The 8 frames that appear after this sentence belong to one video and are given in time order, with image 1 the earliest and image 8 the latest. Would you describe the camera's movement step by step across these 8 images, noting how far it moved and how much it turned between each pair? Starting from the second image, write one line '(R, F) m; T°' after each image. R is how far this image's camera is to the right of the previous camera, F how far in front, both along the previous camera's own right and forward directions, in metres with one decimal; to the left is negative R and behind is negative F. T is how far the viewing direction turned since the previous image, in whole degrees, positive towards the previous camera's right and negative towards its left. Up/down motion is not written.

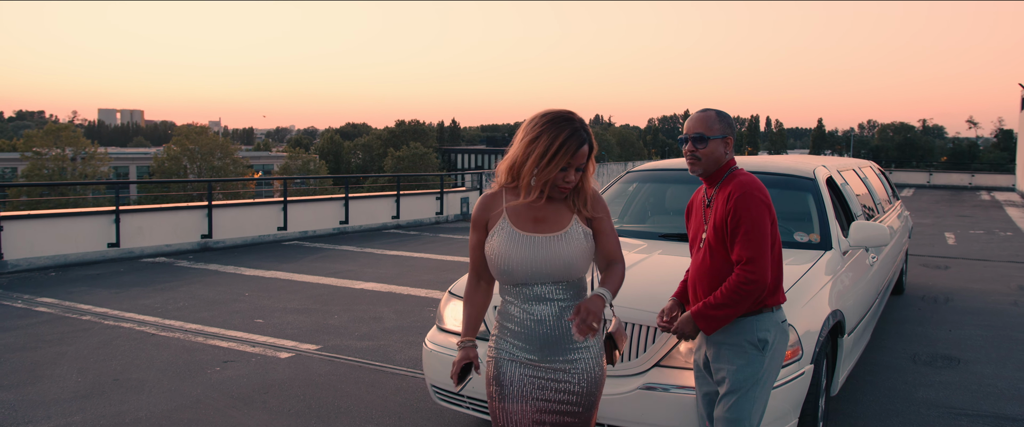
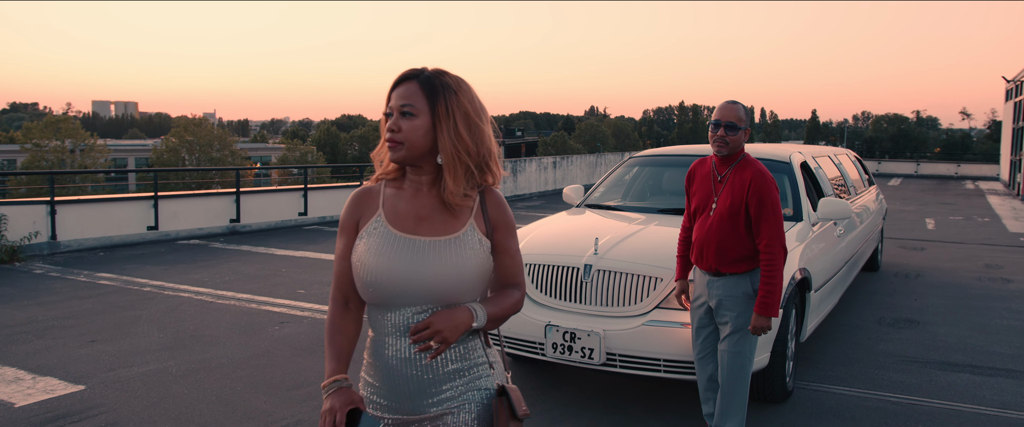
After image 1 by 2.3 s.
(-0.2, -0.8) m; 0°
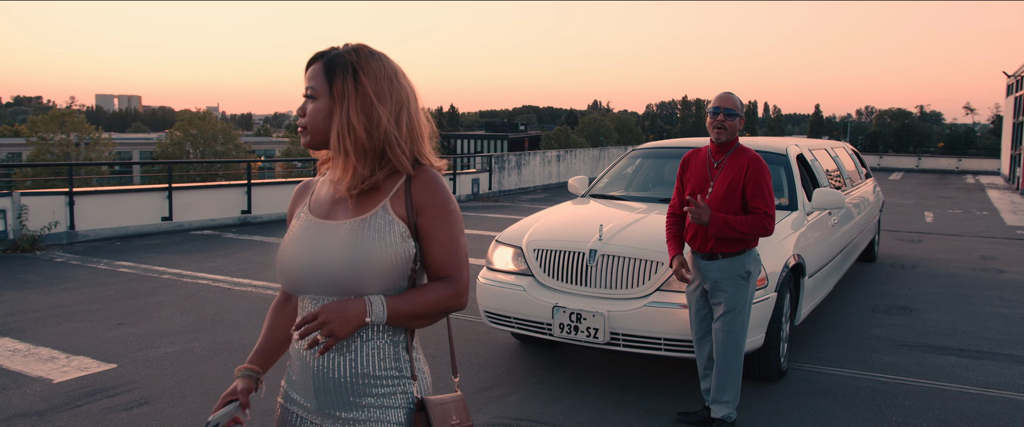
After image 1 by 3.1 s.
(0.0, -0.2) m; 0°
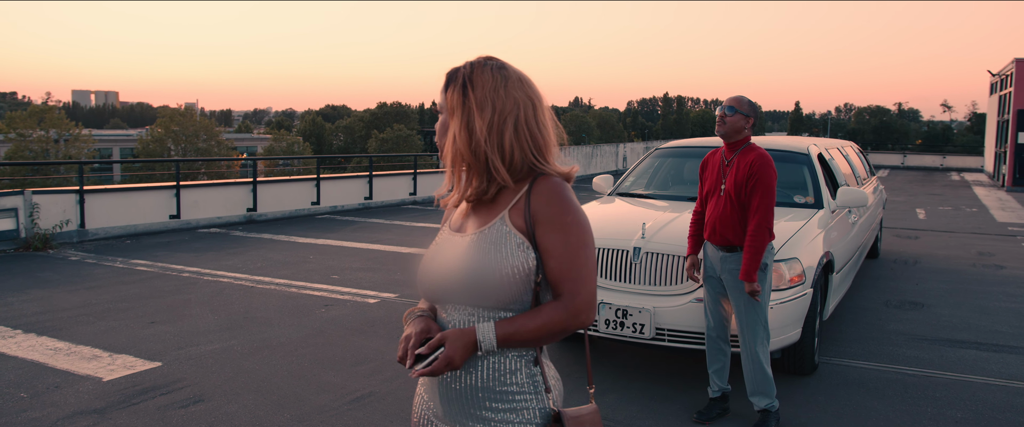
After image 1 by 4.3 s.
(-0.4, -0.1) m; +1°
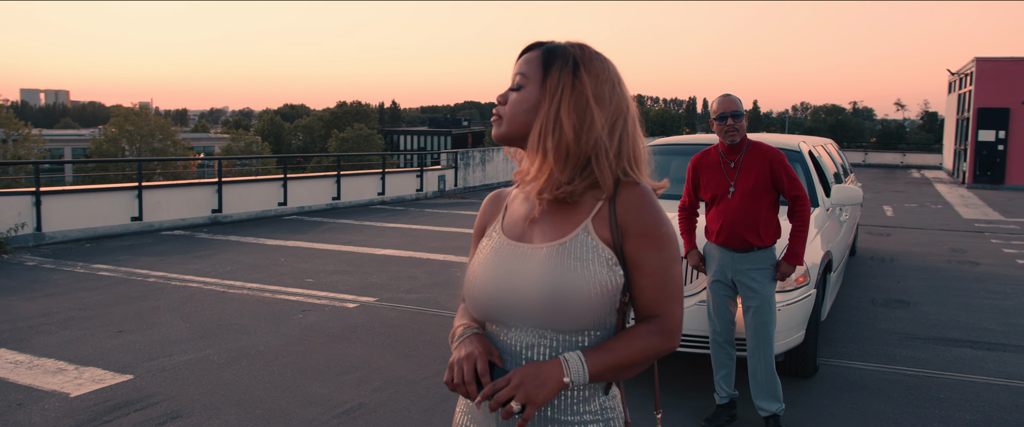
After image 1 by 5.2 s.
(-0.2, +0.2) m; +3°
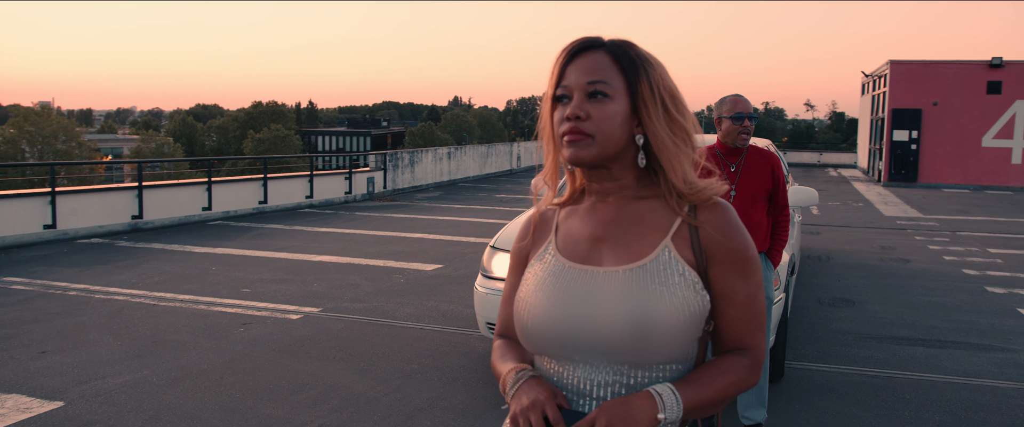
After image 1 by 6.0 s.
(-0.2, +0.2) m; +6°
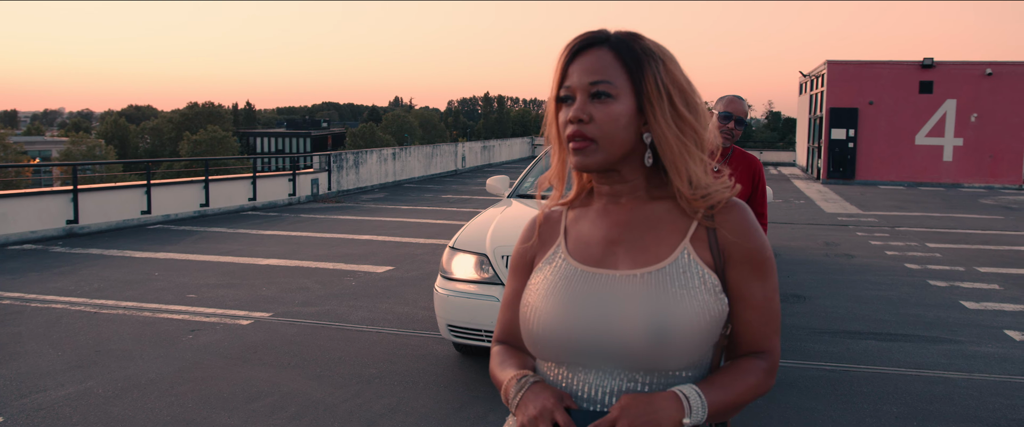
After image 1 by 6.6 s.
(-0.1, 0.0) m; +4°
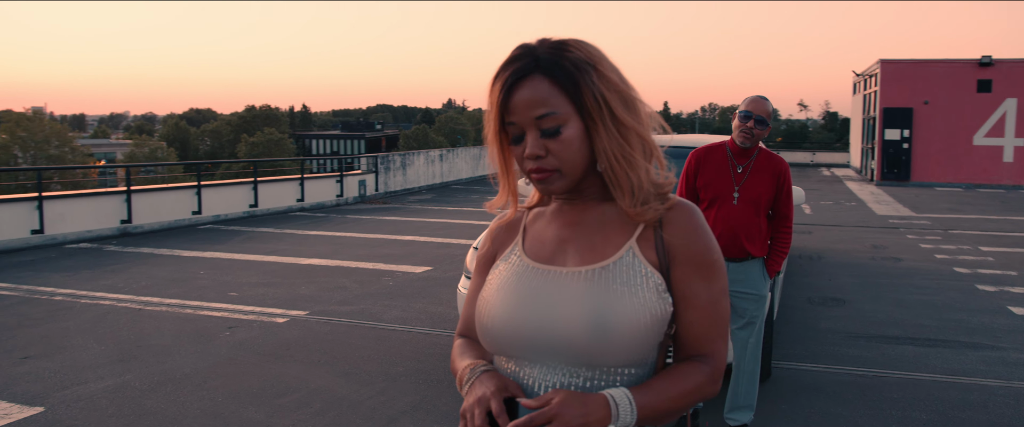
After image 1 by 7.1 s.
(+0.2, 0.0) m; -4°
